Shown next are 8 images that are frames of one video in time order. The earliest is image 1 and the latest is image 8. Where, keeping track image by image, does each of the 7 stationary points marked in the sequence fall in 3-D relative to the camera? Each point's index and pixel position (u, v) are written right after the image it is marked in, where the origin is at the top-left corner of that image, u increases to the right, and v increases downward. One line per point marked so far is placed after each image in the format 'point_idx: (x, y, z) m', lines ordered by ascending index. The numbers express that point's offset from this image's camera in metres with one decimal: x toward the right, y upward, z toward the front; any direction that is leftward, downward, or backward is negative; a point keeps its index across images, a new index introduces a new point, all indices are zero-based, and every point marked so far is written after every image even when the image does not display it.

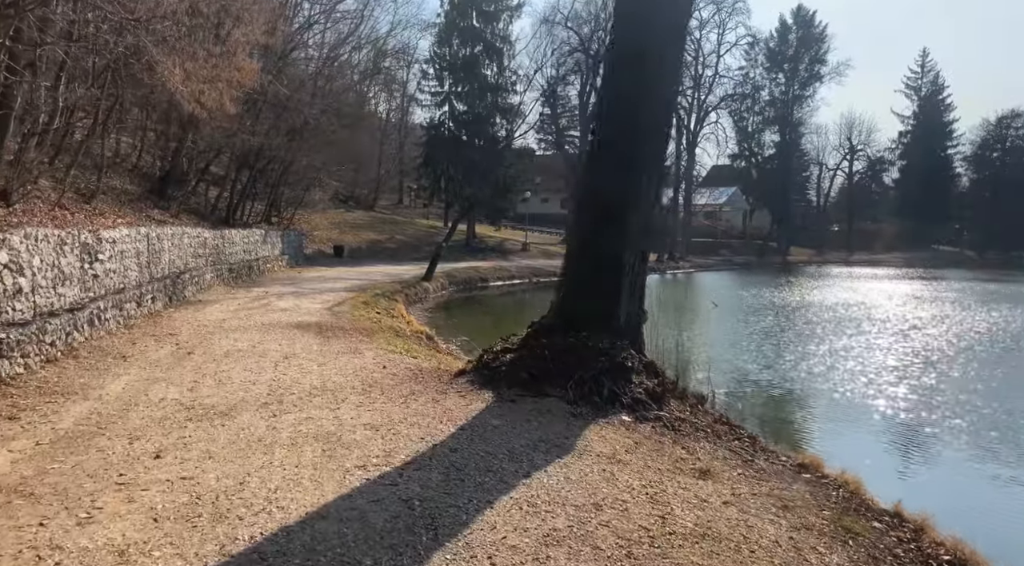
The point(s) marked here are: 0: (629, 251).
0: (+1.1, +0.2, +6.5) m
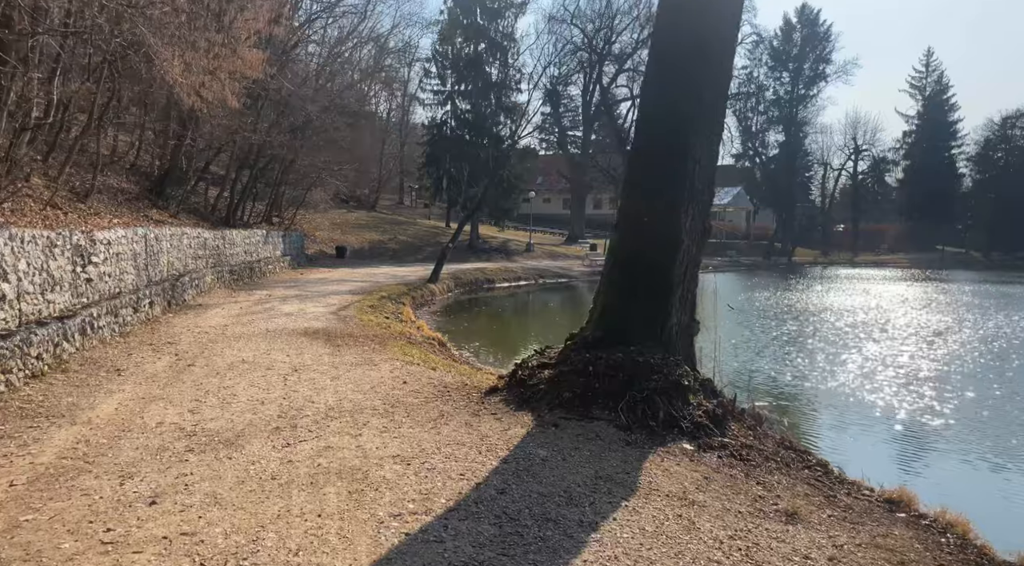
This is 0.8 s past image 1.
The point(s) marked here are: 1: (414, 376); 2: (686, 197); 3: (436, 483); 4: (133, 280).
0: (+1.4, +0.2, +5.9) m
1: (-1.0, -1.0, +7.3) m
2: (+1.5, +0.7, +5.8) m
3: (-0.4, -1.1, +3.9) m
4: (-6.2, +0.1, +11.3) m
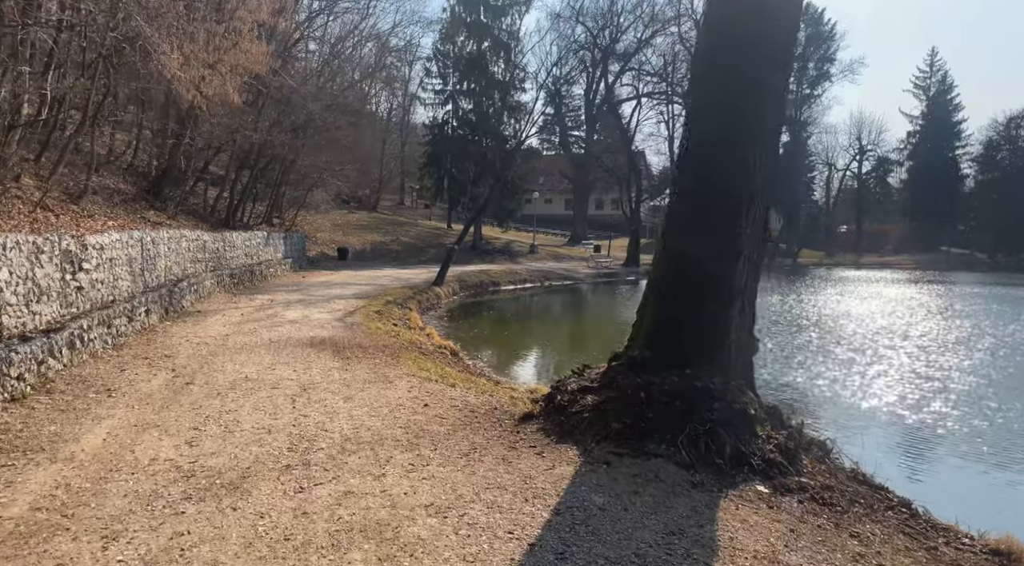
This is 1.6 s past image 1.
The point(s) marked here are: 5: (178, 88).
0: (+1.7, +0.1, +5.2) m
1: (-0.7, -1.1, +6.6) m
2: (+1.7, +0.6, +5.2) m
3: (-0.1, -1.3, +3.3) m
4: (-5.9, -0.1, +10.7) m
5: (-5.9, +3.5, +12.1) m
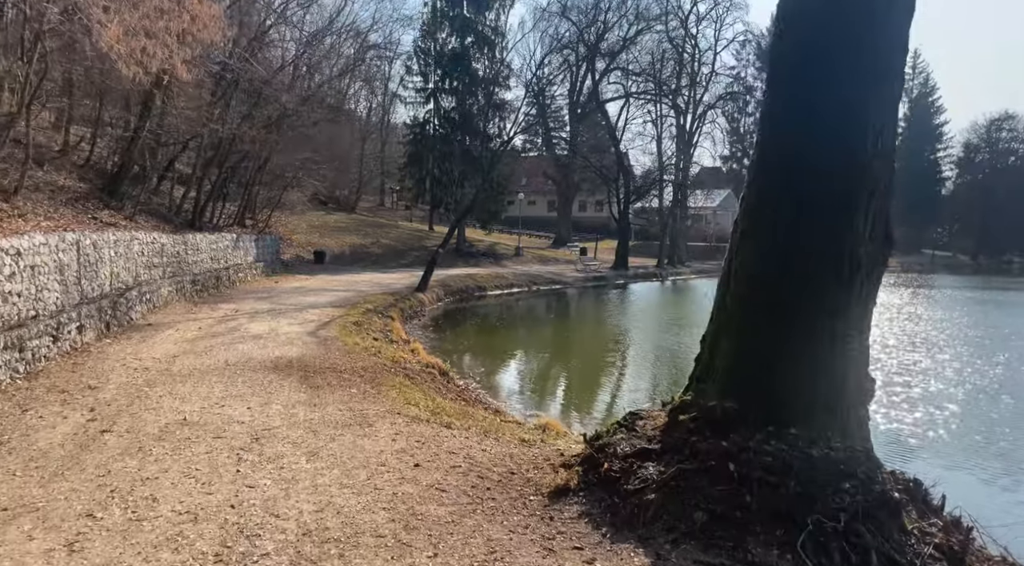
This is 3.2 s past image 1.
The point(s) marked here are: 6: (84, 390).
0: (+1.9, 0.0, +3.8) m
1: (-0.6, -1.2, +5.1) m
2: (+1.9, +0.5, +3.7) m
3: (+0.1, -1.4, +1.8) m
4: (-5.9, -0.2, +9.0) m
5: (-6.0, +3.3, +10.5) m
6: (-4.2, -1.1, +6.8) m
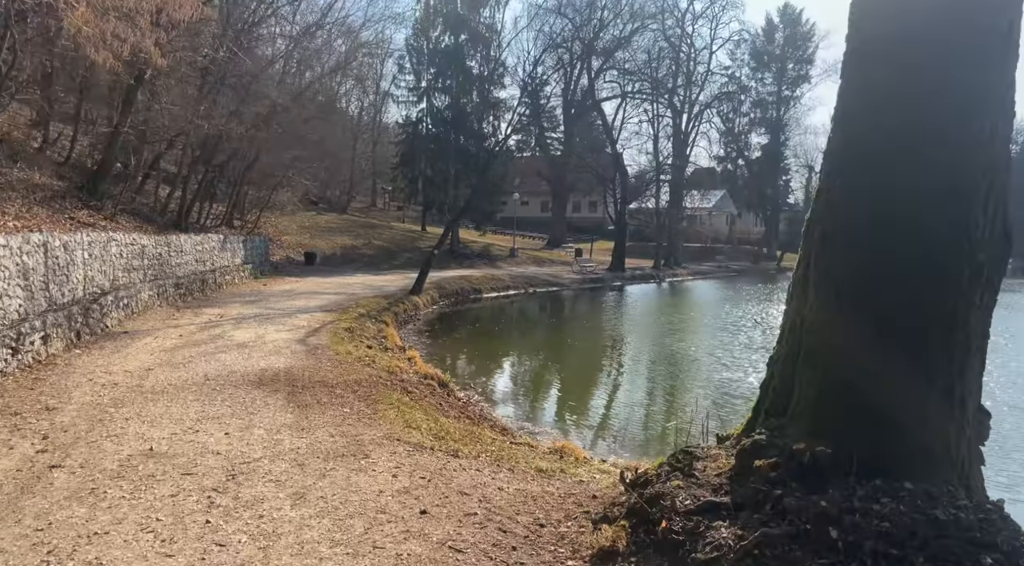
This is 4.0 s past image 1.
0: (+2.0, -0.1, +3.0) m
1: (-0.5, -1.3, +4.3) m
2: (+2.0, +0.4, +3.0) m
3: (+0.2, -1.4, +1.0) m
4: (-5.8, -0.3, +8.2) m
5: (-5.9, +3.2, +9.6) m
6: (-4.1, -1.1, +6.0) m
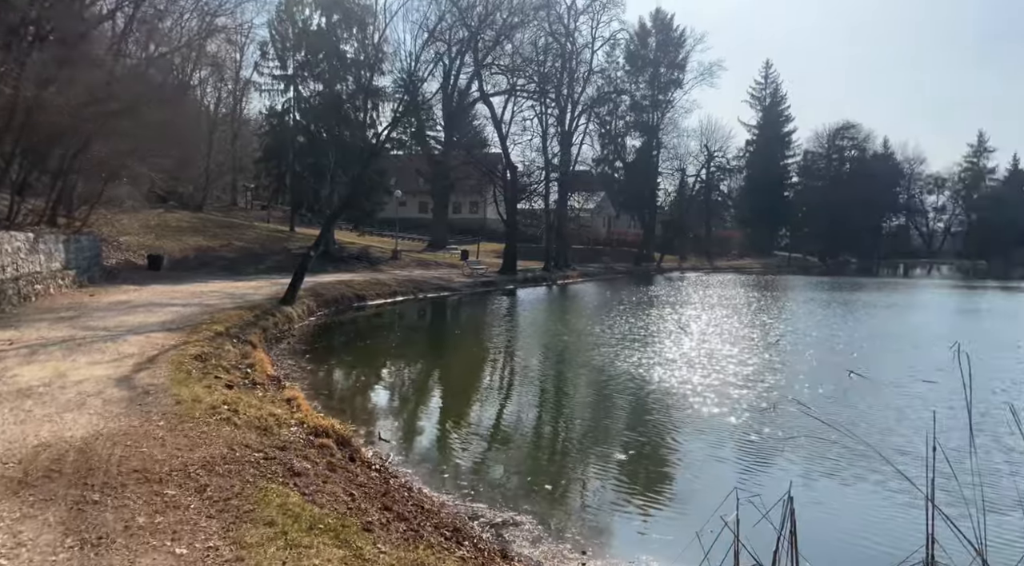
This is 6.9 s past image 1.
0: (+2.5, -0.1, +0.6) m
1: (-0.1, -1.4, +1.4) m
2: (+2.6, +0.4, +0.6) m
3: (+1.2, -1.5, -1.7) m
4: (-6.1, -0.4, +4.2) m
5: (-6.5, +3.1, +5.6) m
6: (-4.0, -1.3, +2.4) m
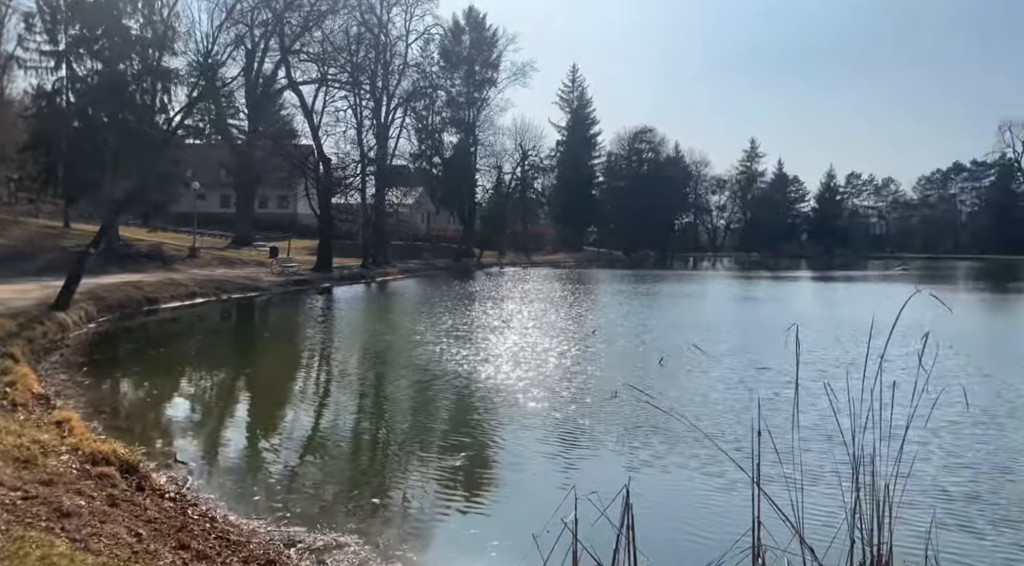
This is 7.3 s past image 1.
0: (+2.4, -0.1, +0.9) m
1: (-0.4, -1.3, +1.0) m
2: (+2.4, +0.4, +0.9) m
3: (+1.7, -1.5, -1.7) m
4: (-6.9, -0.5, +2.1) m
5: (-7.7, +3.0, +3.4) m
6: (-4.4, -1.3, +0.9) m
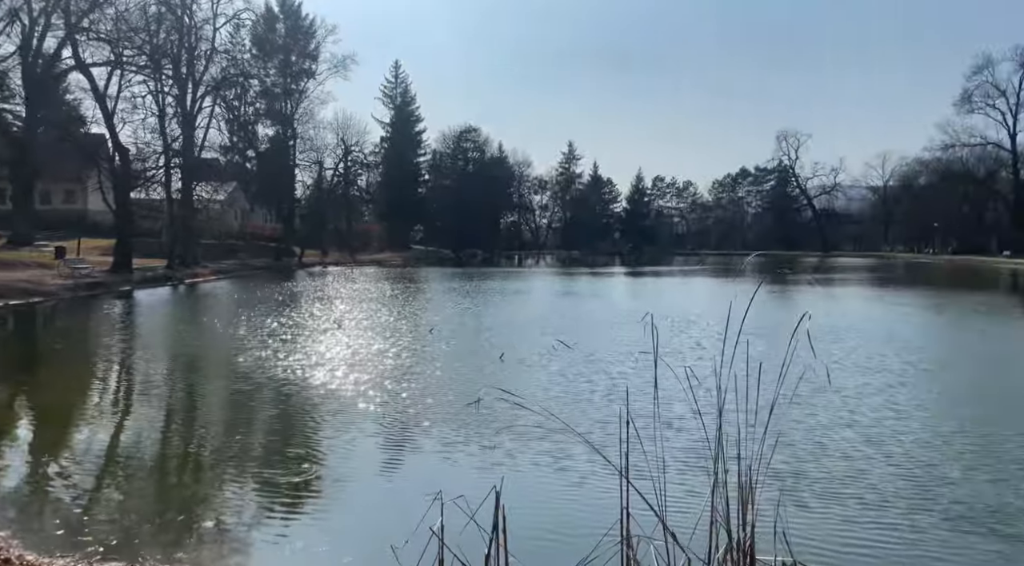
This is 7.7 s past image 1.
0: (+2.3, -0.1, +1.4) m
1: (-0.4, -1.4, +0.8) m
2: (+2.3, +0.5, +1.4) m
3: (+2.3, -1.5, -1.3) m
4: (-7.0, -0.7, +0.3) m
5: (-8.1, +2.8, +1.3) m
6: (-4.3, -1.4, -0.2) m
